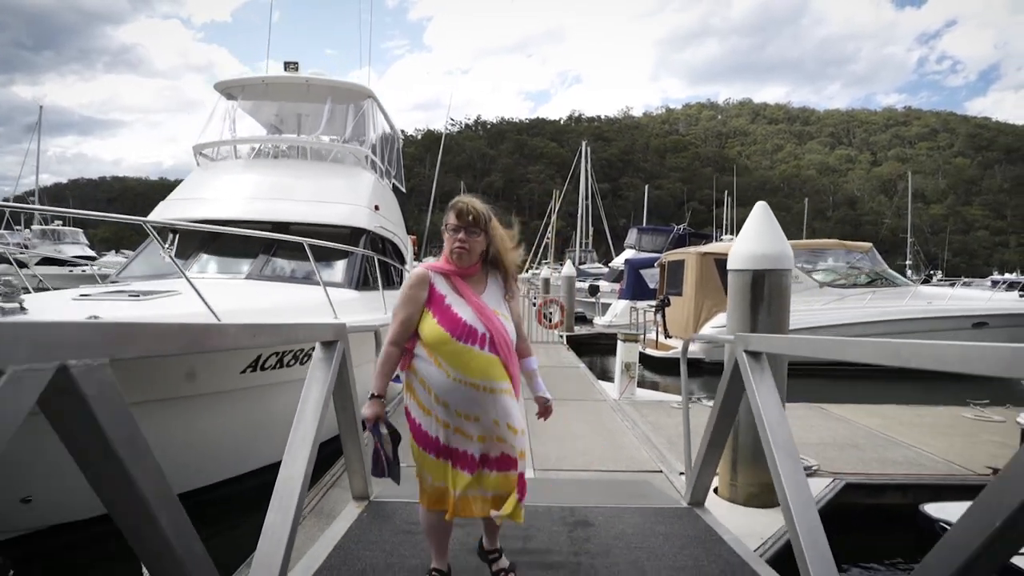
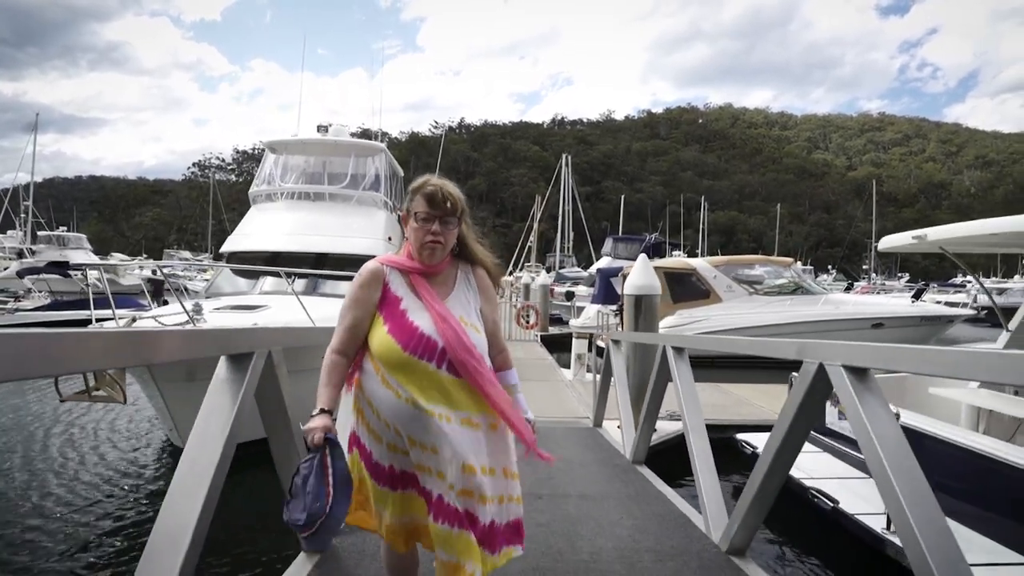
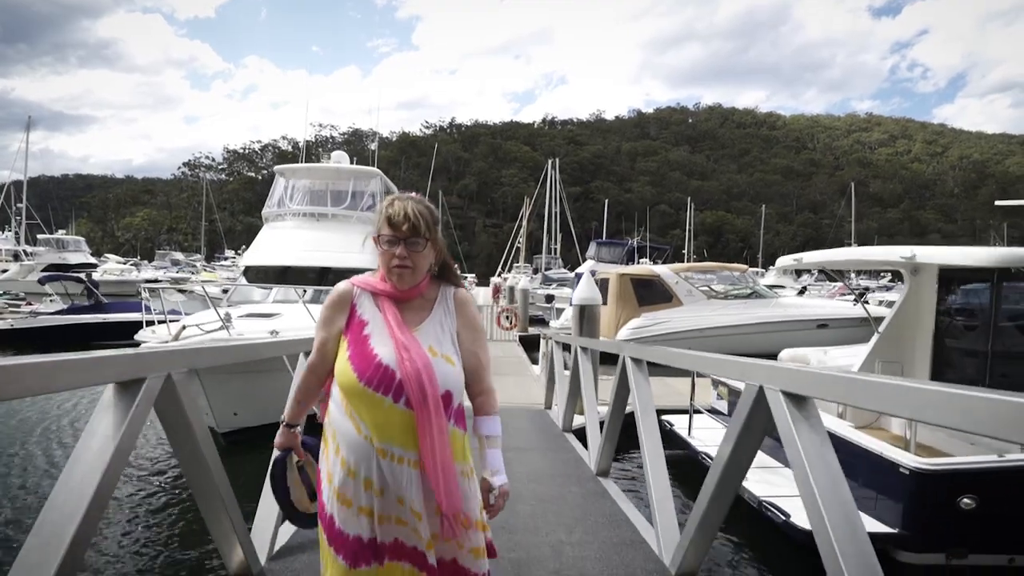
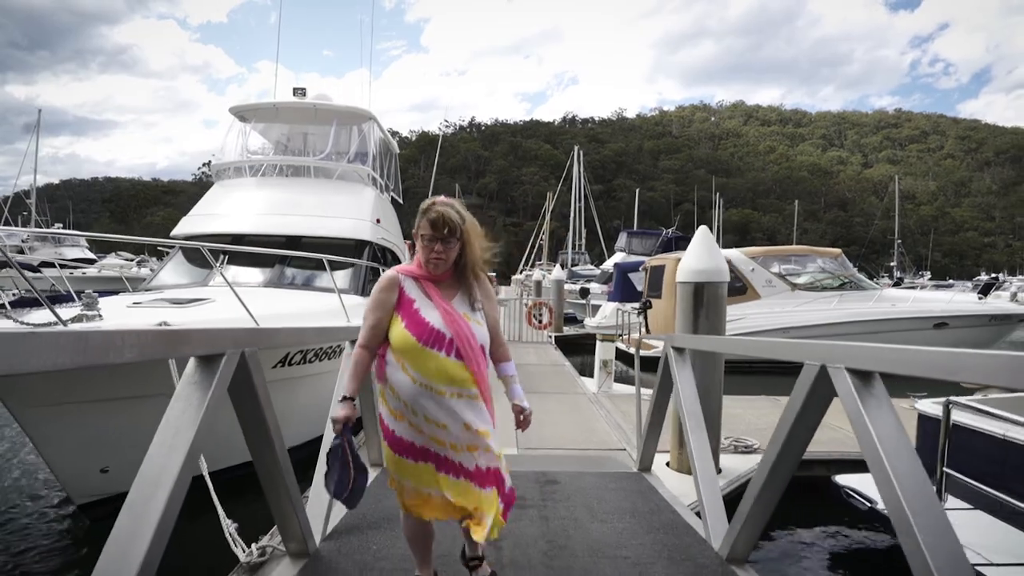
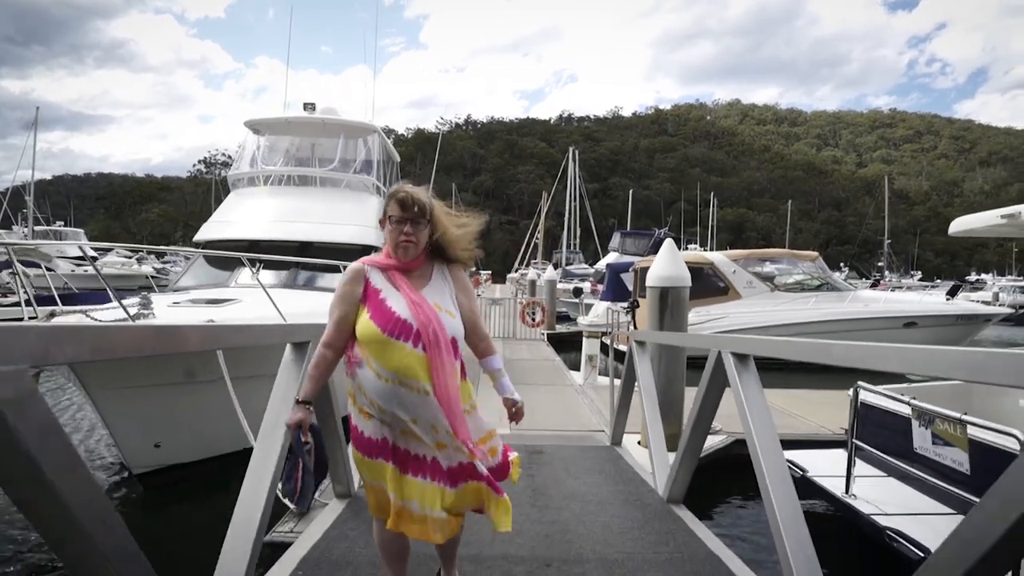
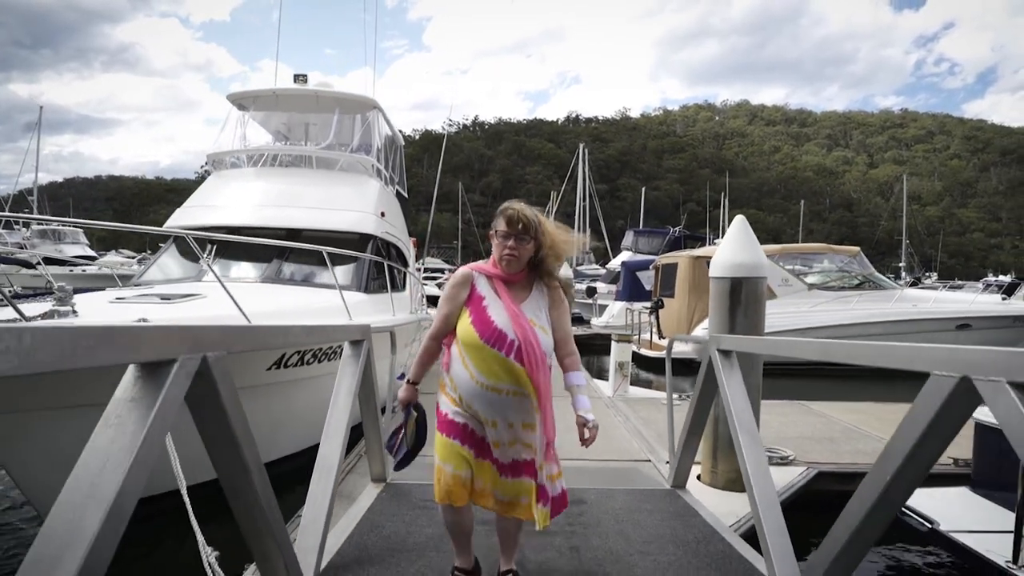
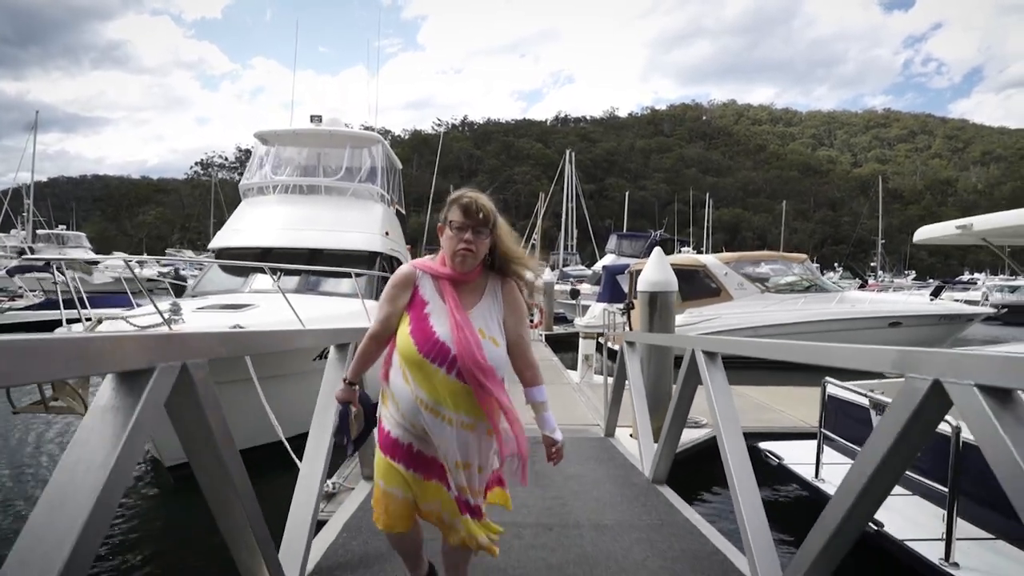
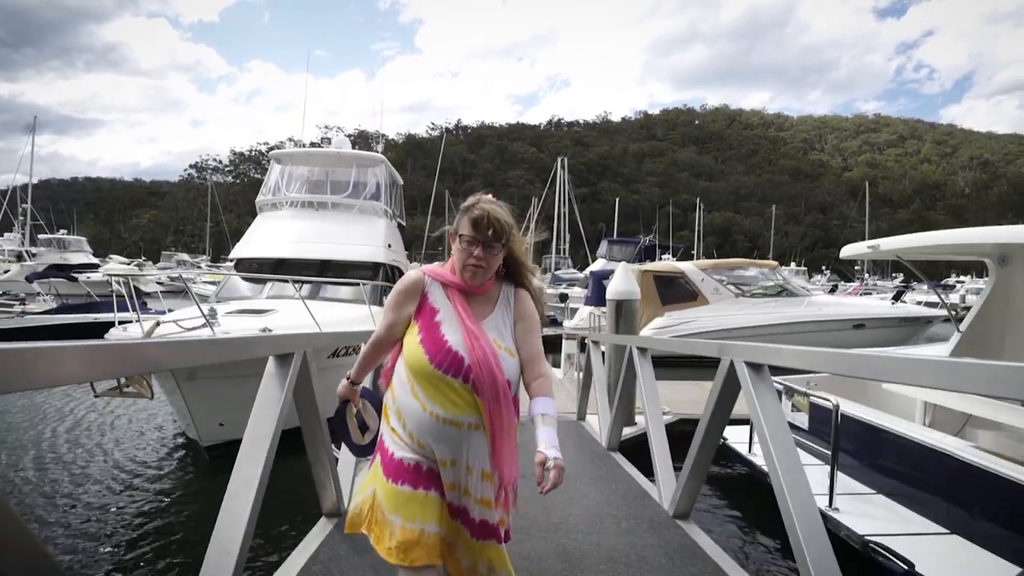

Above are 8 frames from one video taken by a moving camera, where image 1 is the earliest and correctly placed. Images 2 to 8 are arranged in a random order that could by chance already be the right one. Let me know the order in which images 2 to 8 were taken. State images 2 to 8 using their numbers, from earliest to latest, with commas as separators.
6, 4, 5, 7, 2, 8, 3
